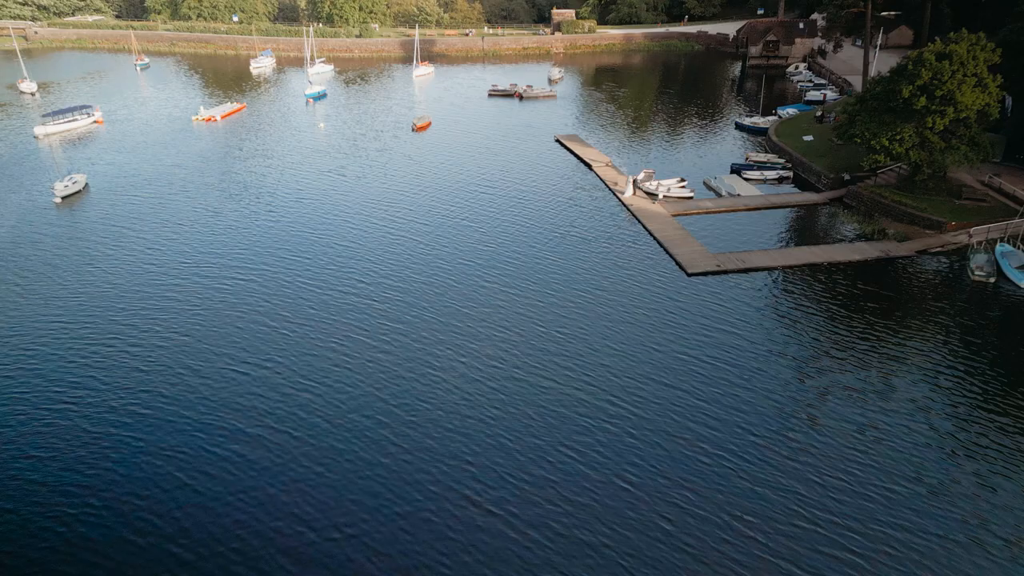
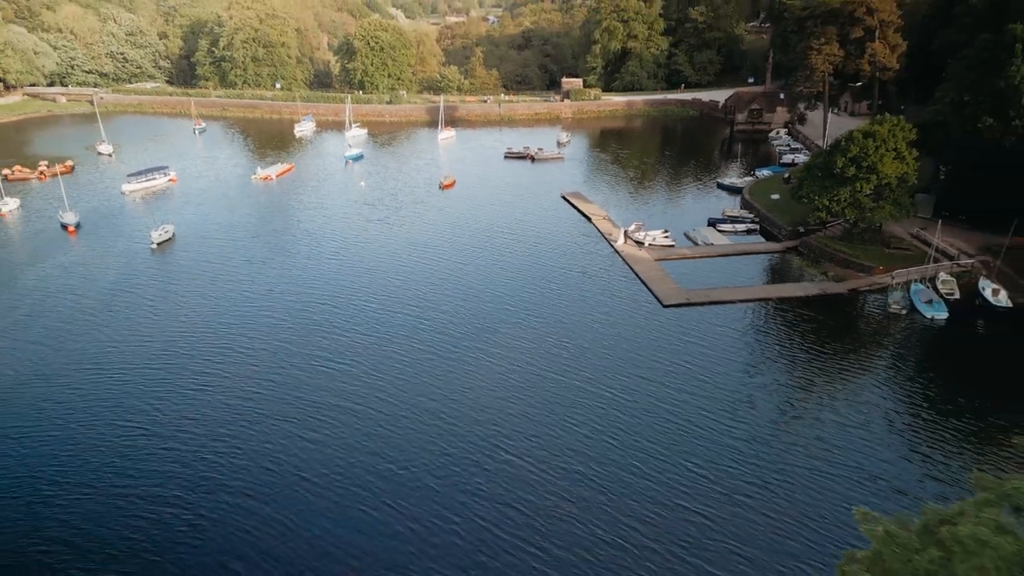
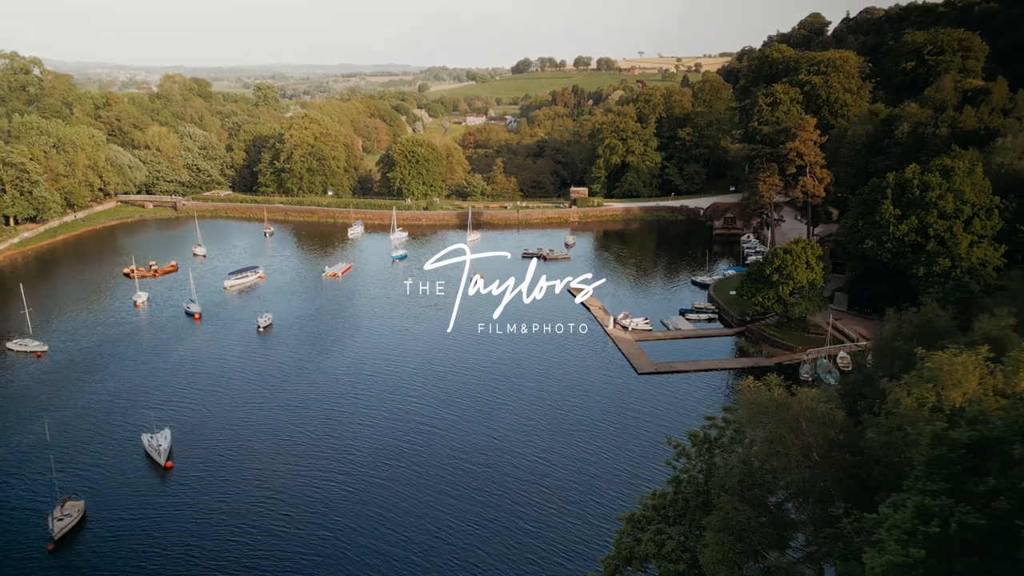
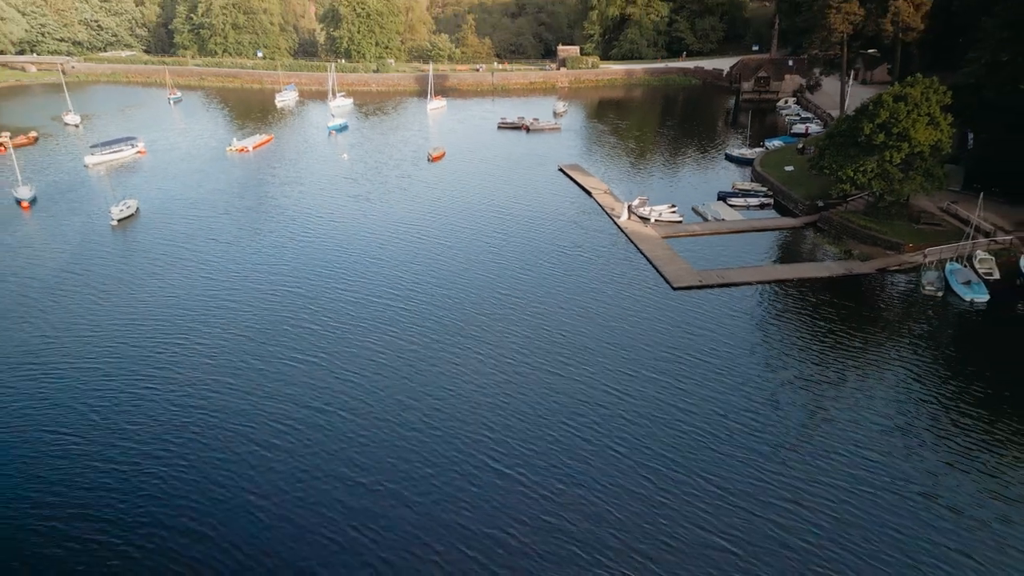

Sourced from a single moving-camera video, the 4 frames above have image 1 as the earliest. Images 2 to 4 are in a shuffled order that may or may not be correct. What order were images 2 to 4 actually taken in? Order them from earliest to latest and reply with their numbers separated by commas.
4, 2, 3
